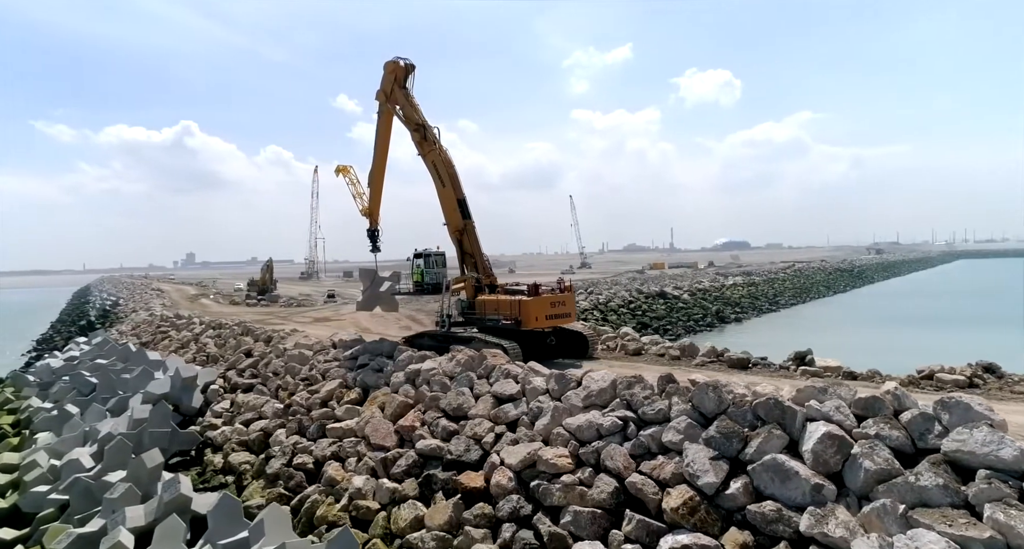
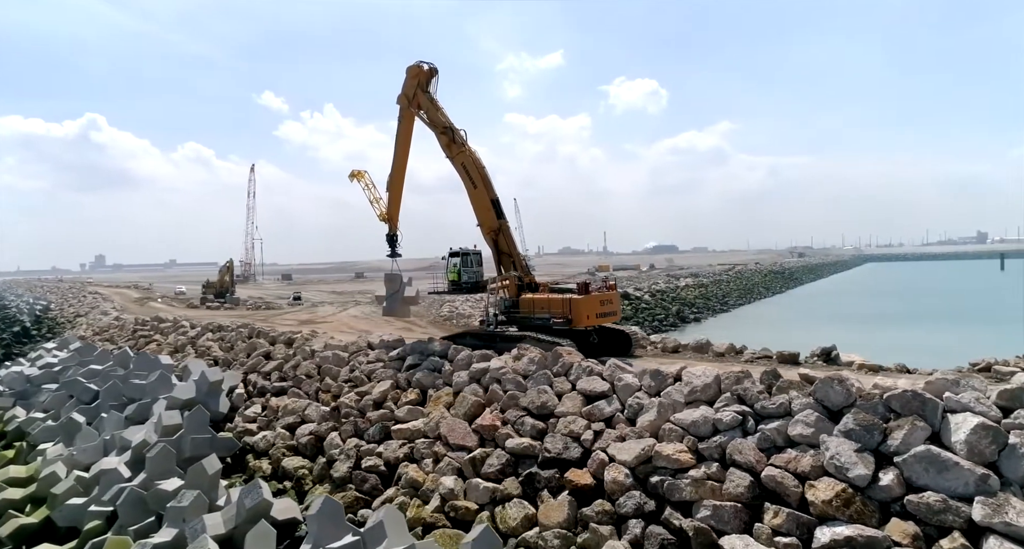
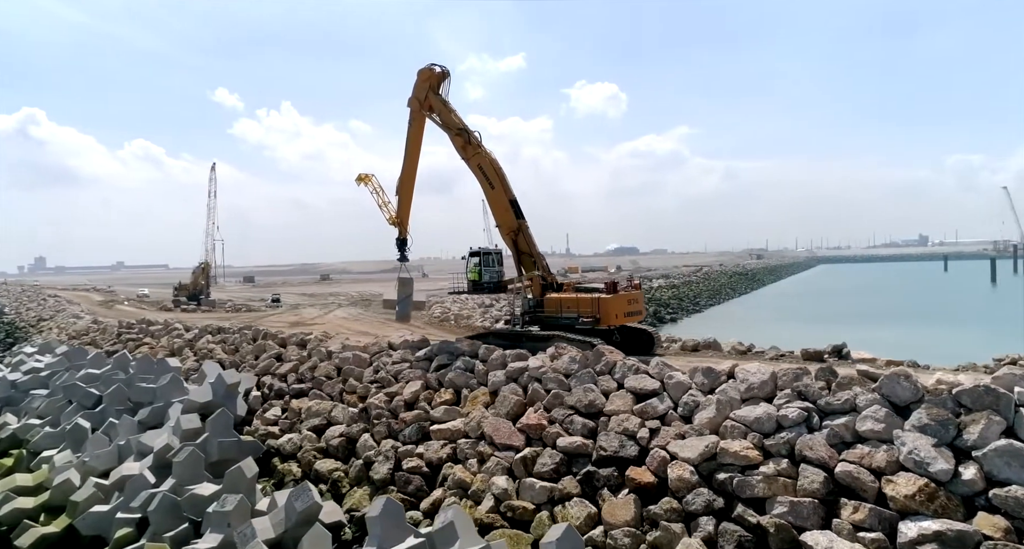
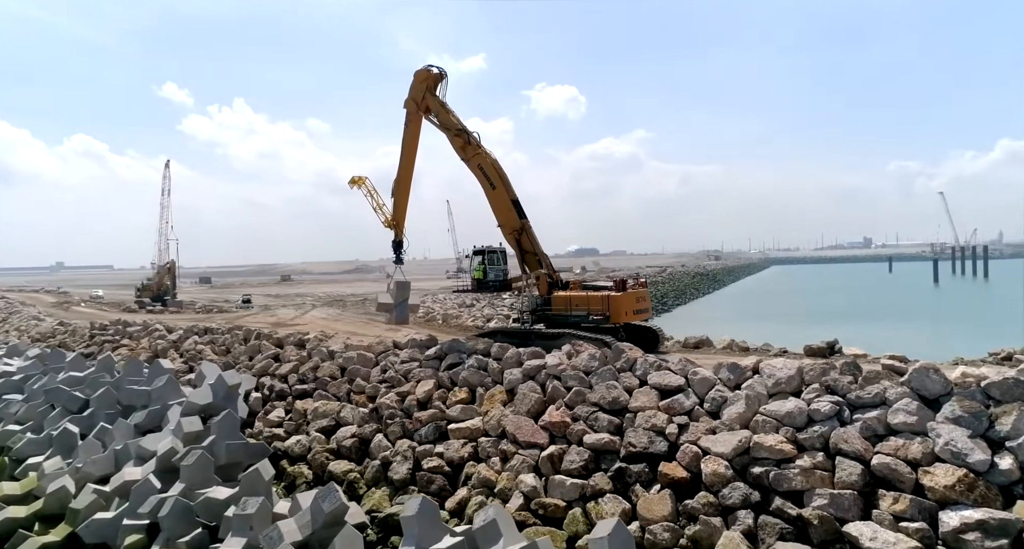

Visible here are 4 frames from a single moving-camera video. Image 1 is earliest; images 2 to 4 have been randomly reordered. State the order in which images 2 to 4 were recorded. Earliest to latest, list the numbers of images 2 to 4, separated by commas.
2, 3, 4
